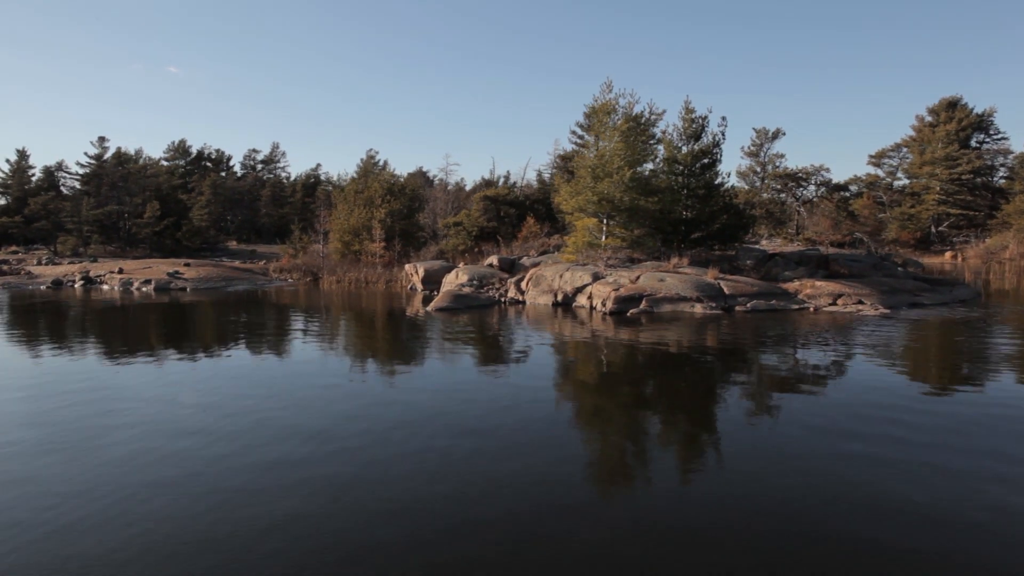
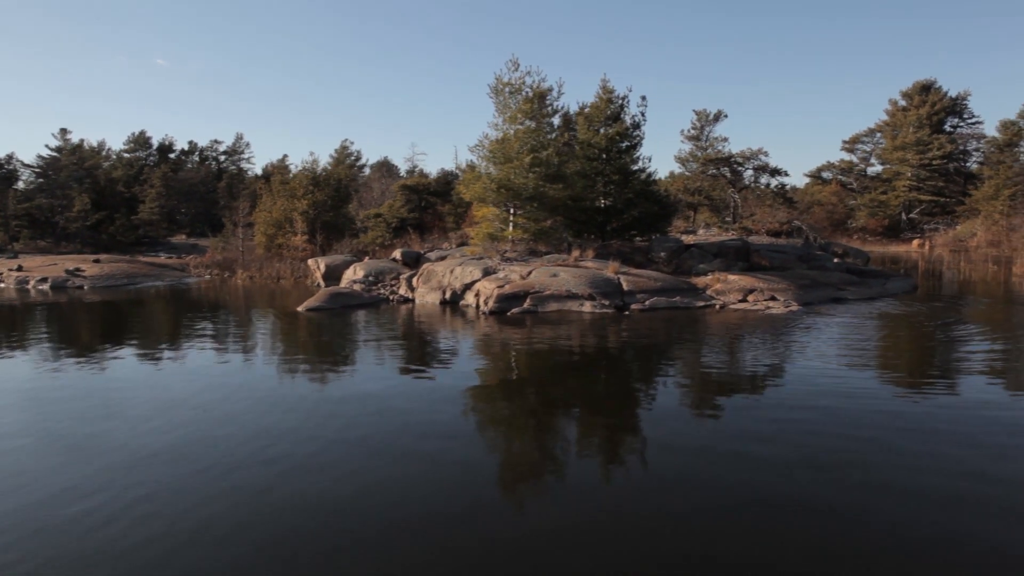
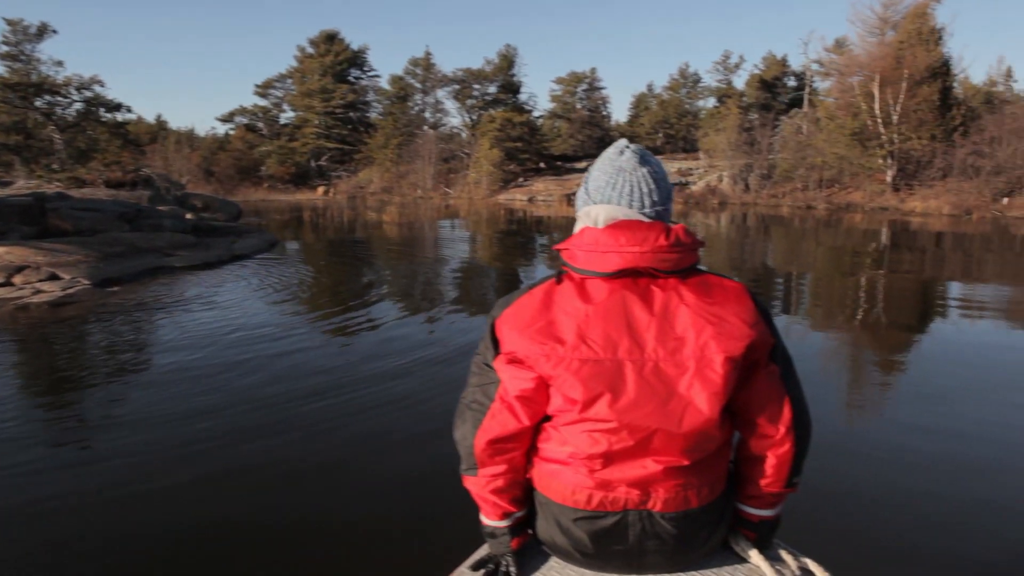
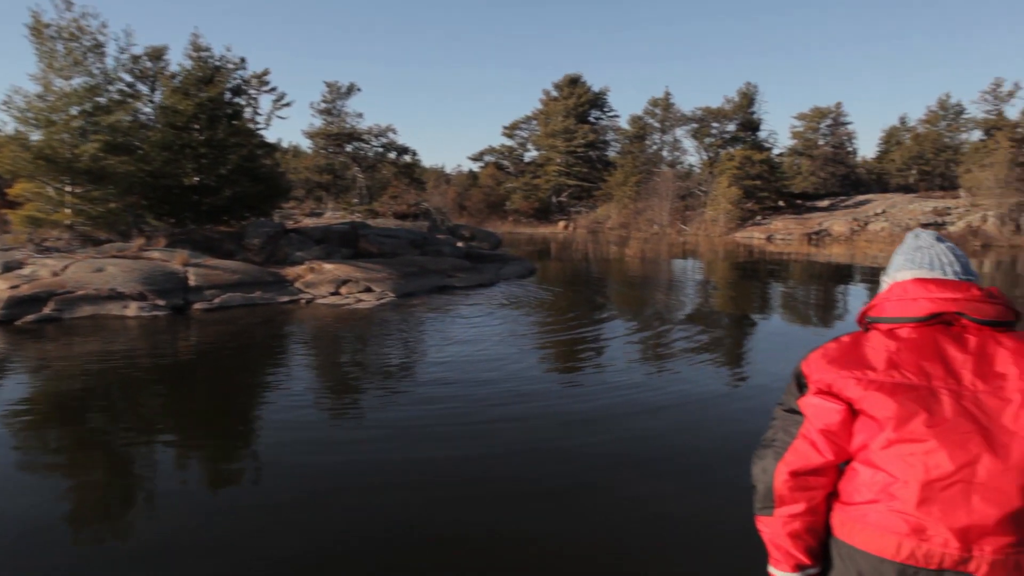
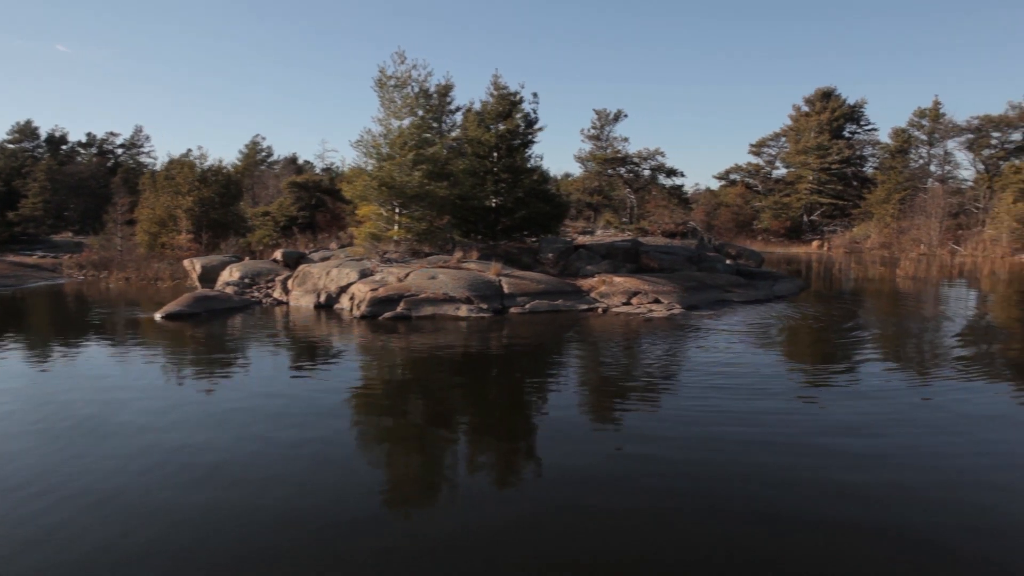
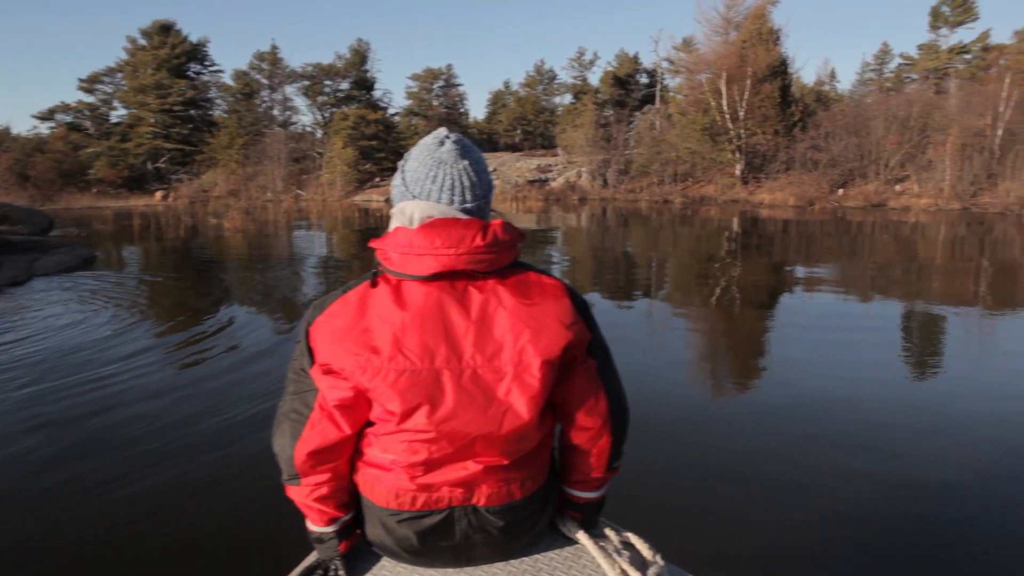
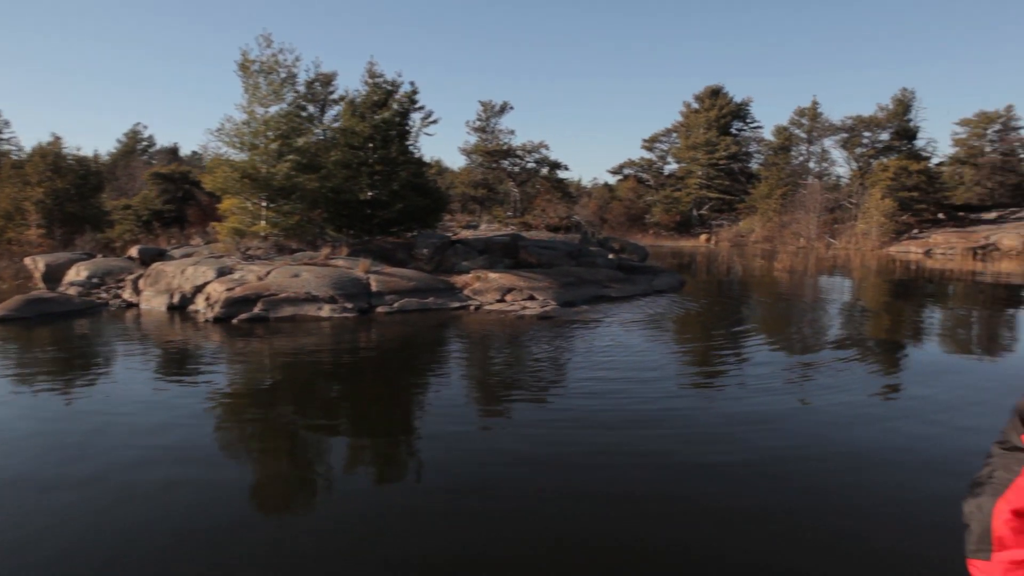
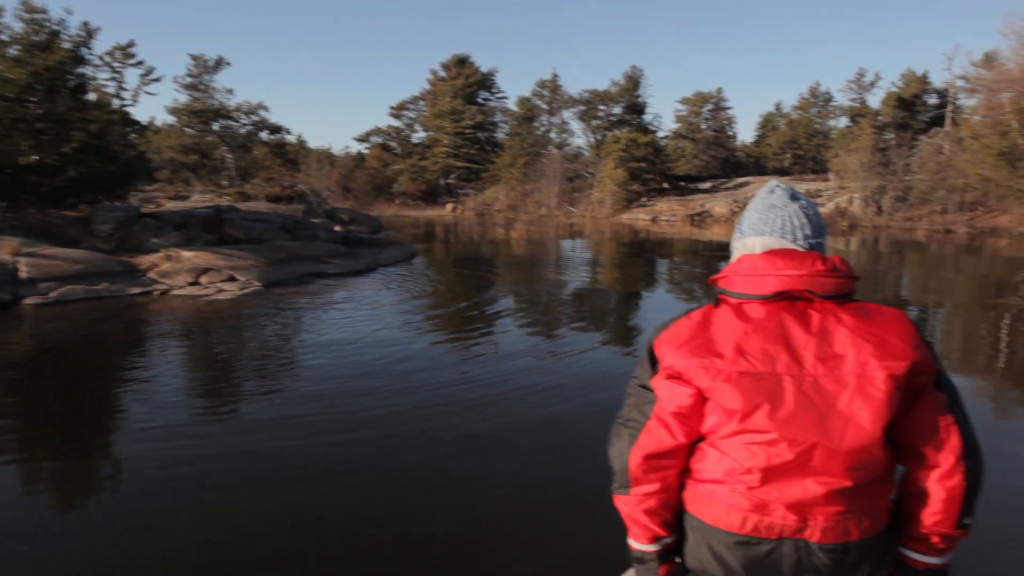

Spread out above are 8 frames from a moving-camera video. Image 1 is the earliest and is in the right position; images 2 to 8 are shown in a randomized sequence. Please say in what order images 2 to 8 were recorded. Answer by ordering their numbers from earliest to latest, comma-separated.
2, 5, 7, 4, 8, 3, 6
